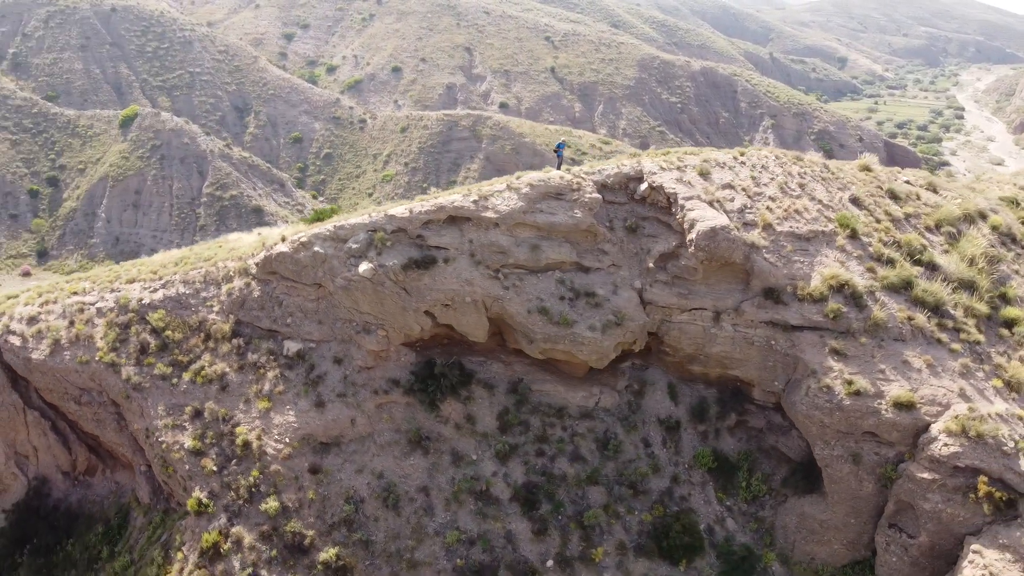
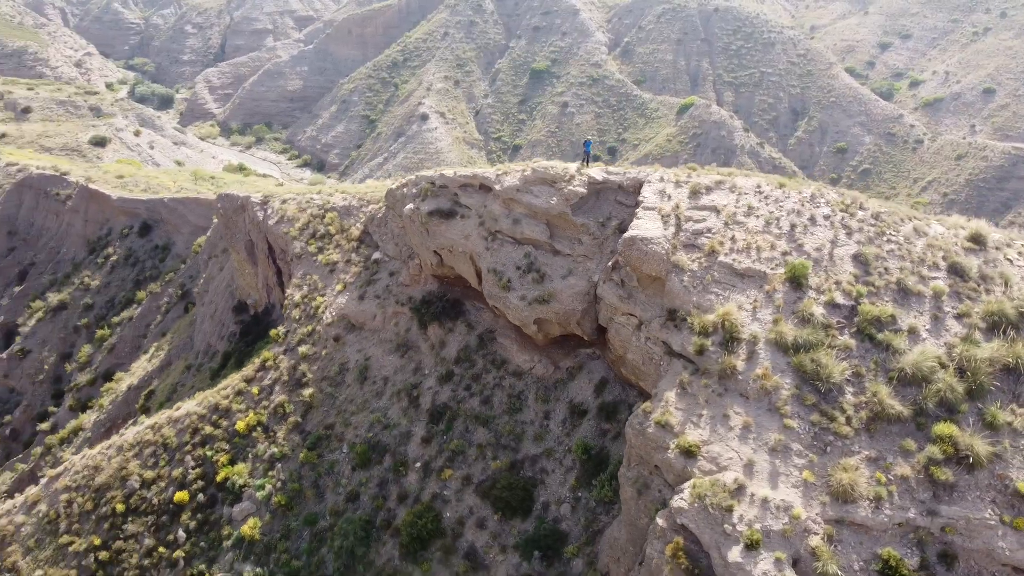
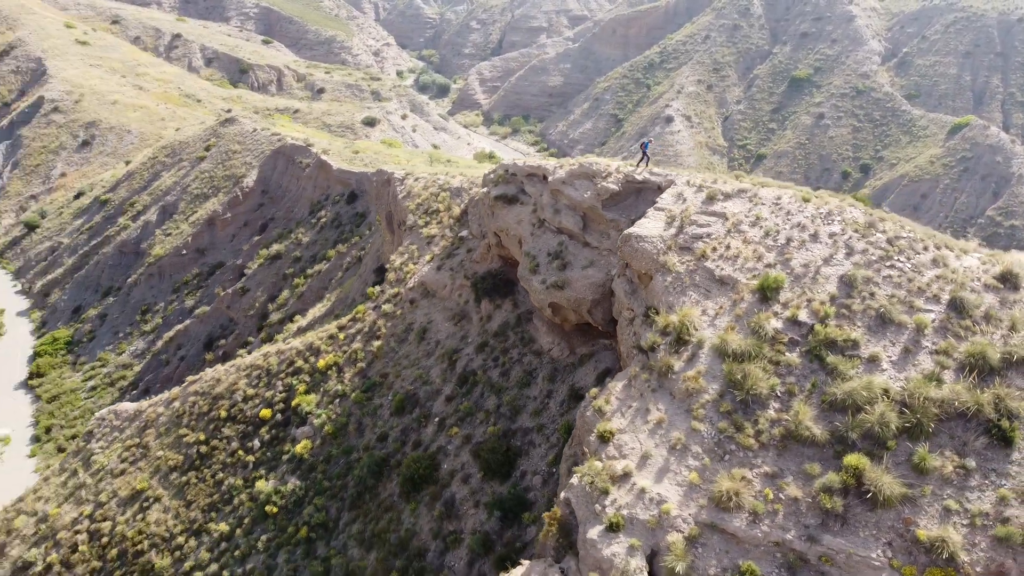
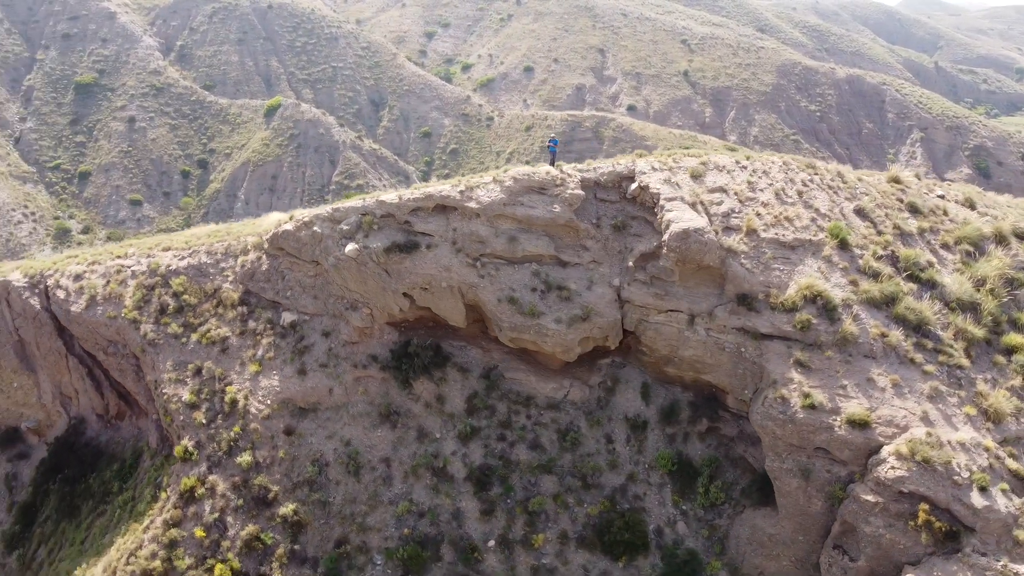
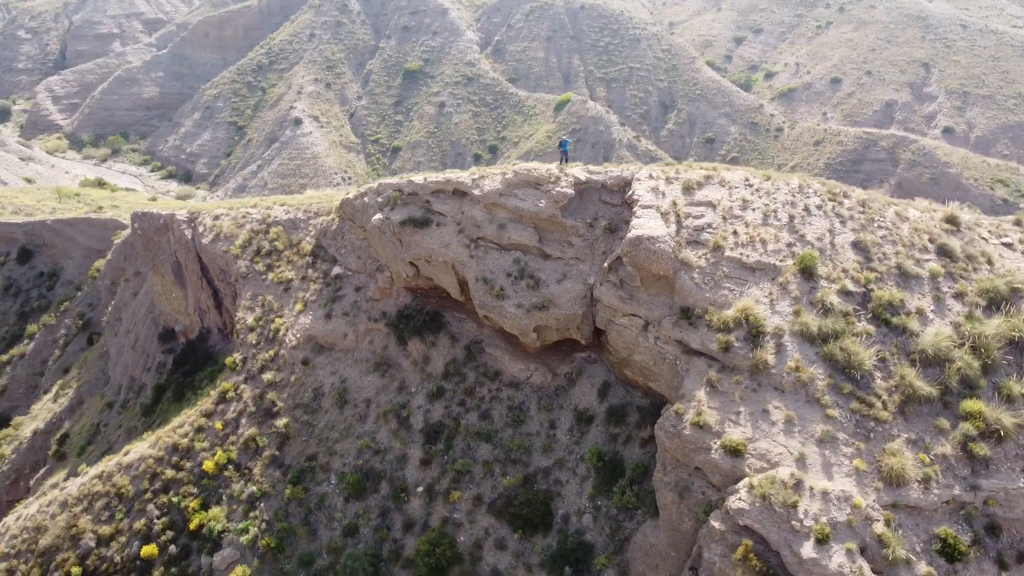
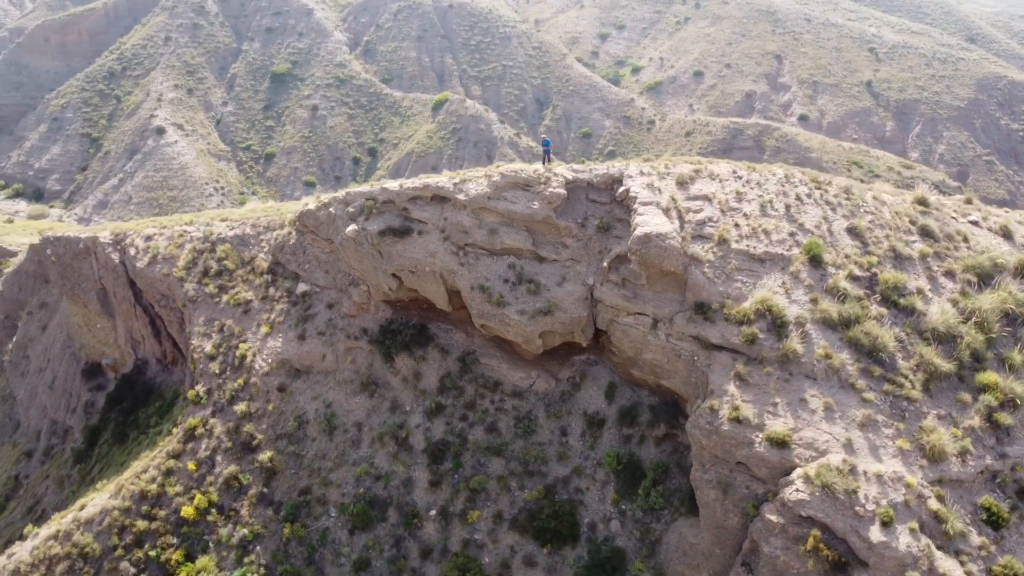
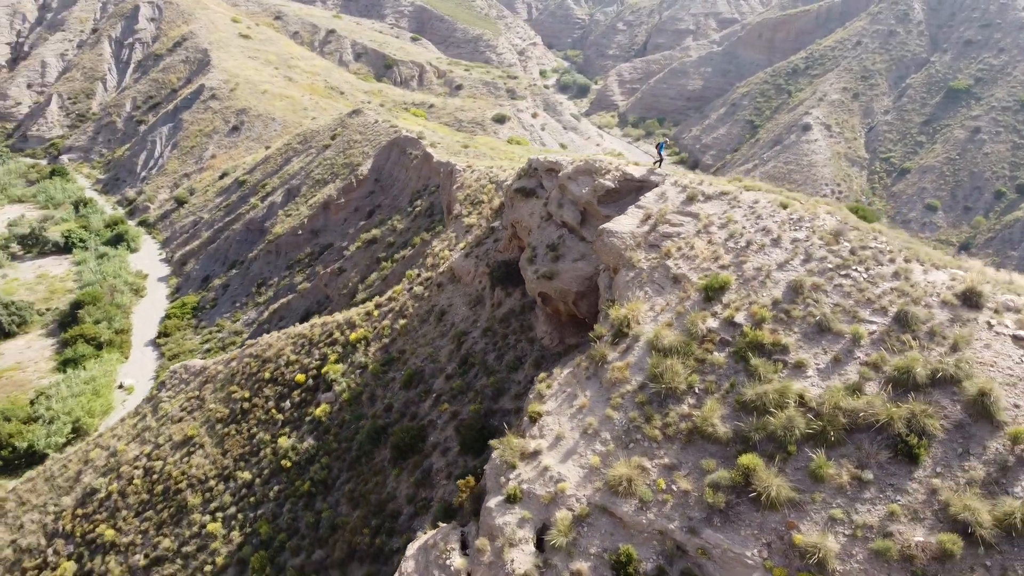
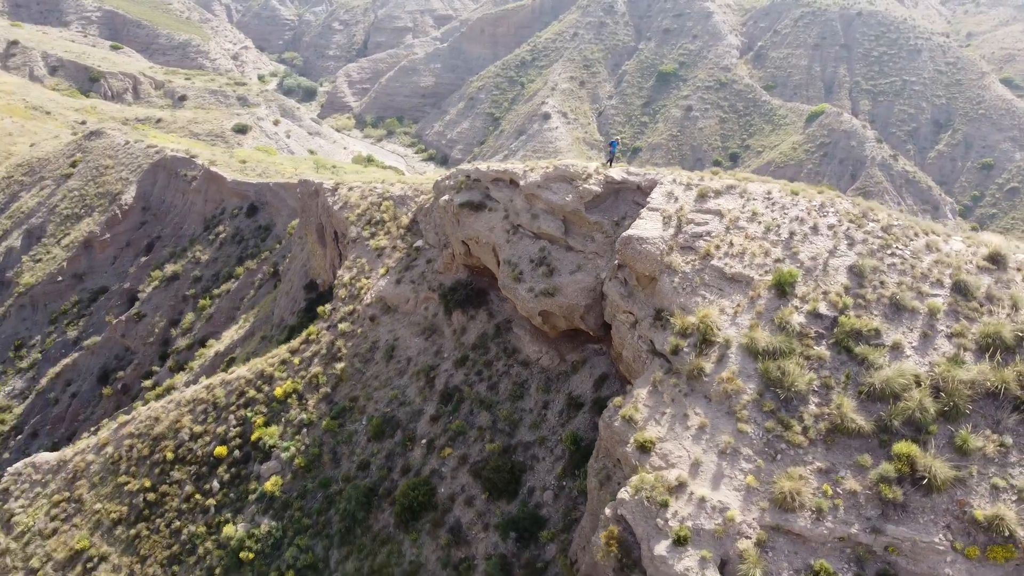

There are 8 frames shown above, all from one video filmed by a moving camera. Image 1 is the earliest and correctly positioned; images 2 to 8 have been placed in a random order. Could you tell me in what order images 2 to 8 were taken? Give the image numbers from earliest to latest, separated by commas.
4, 6, 5, 2, 8, 3, 7
